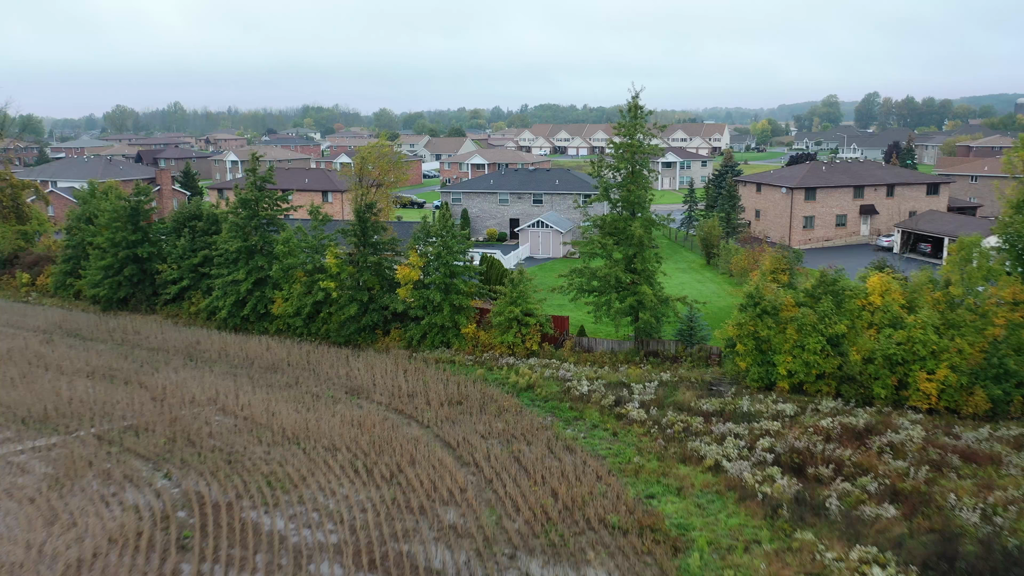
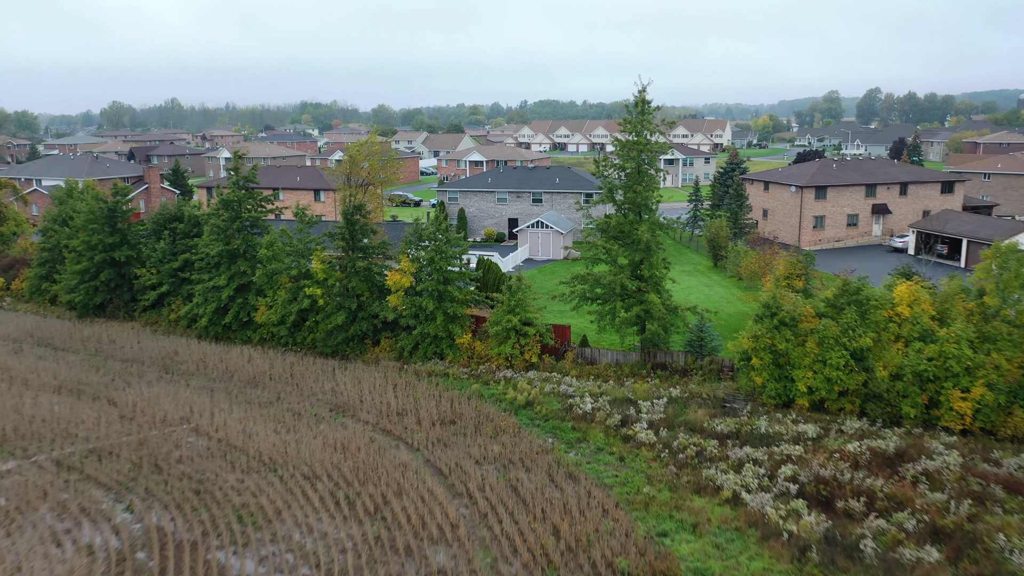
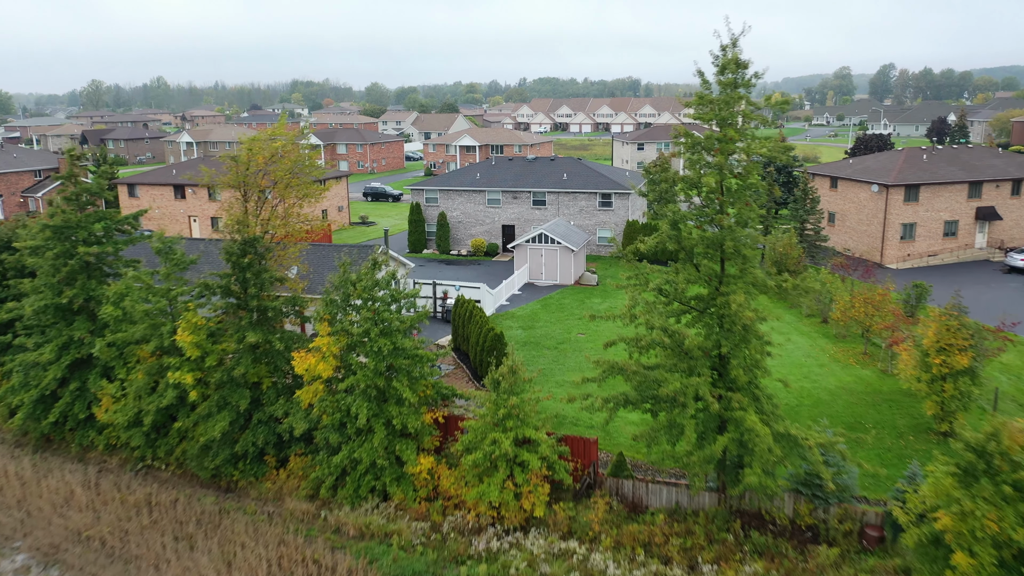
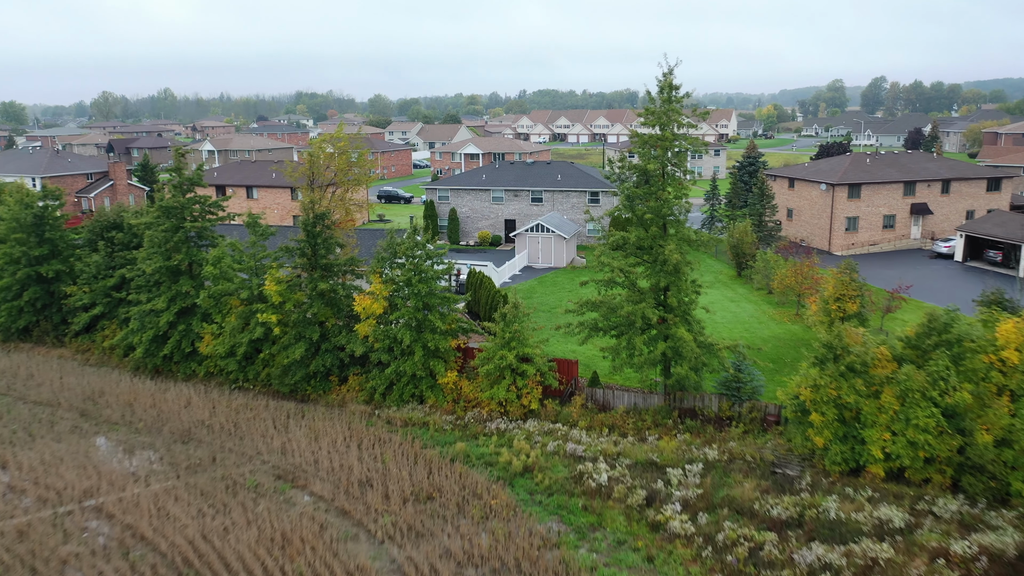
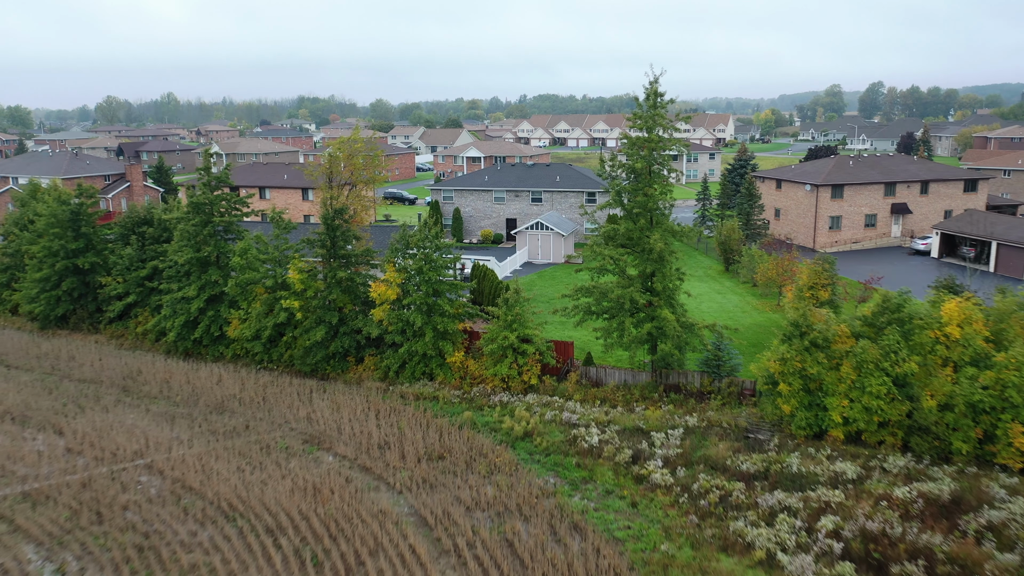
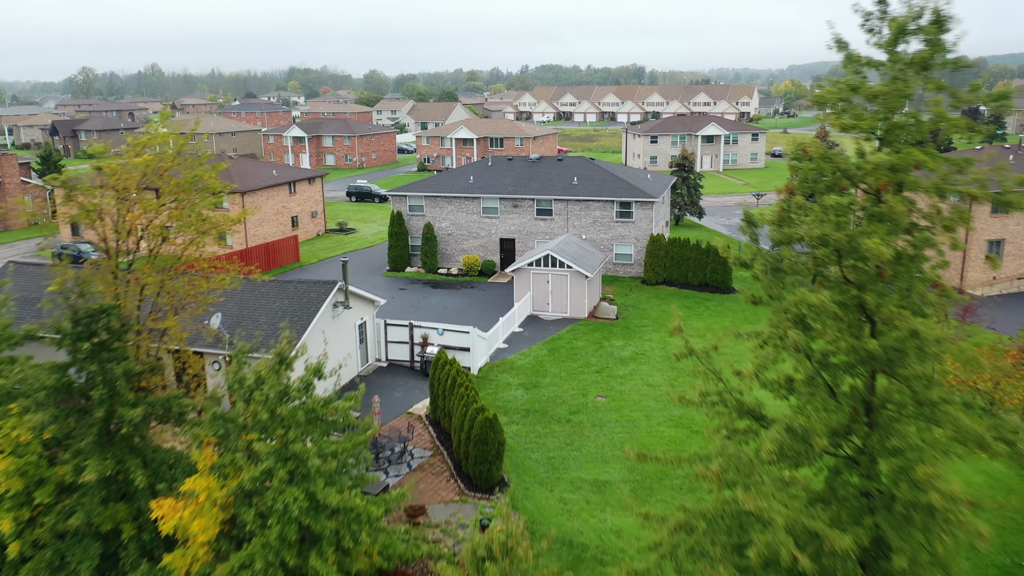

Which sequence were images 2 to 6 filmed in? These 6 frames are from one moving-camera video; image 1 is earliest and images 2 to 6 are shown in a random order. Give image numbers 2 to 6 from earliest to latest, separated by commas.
2, 5, 4, 3, 6
